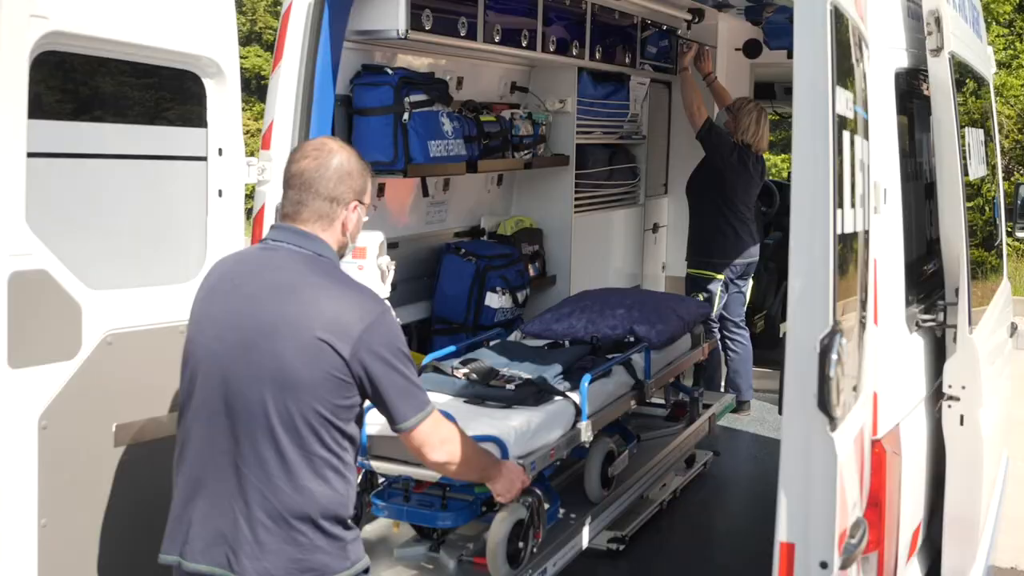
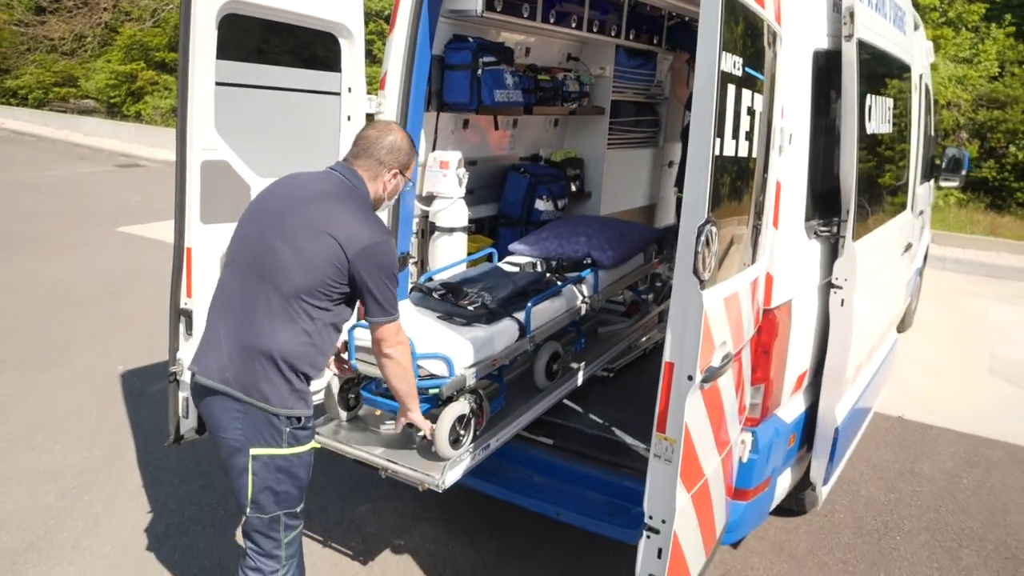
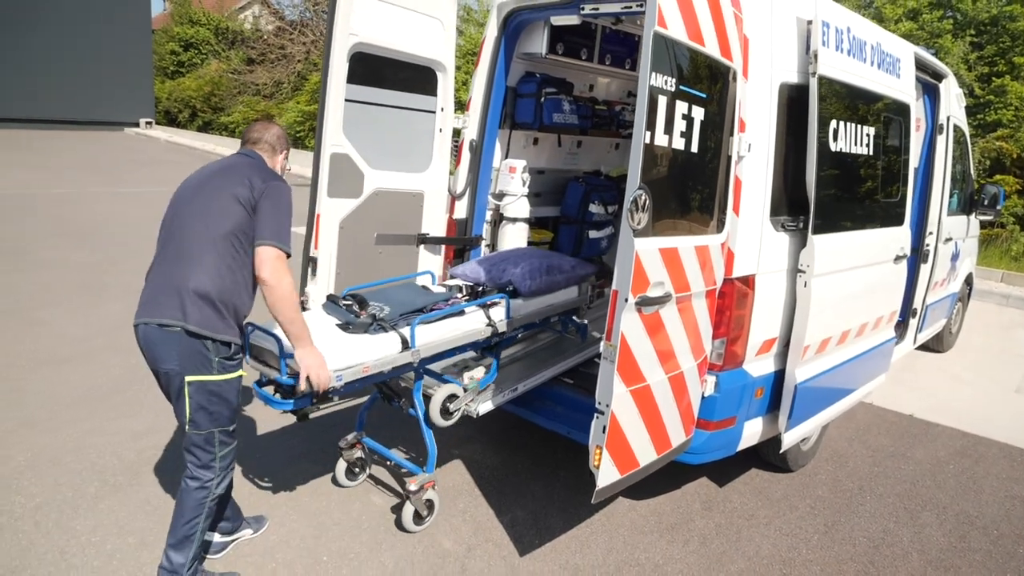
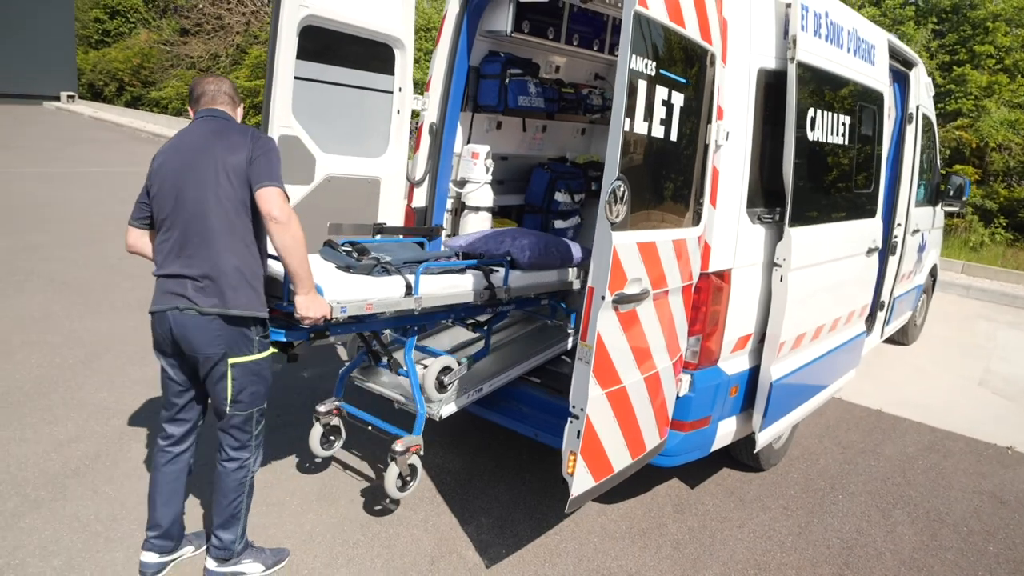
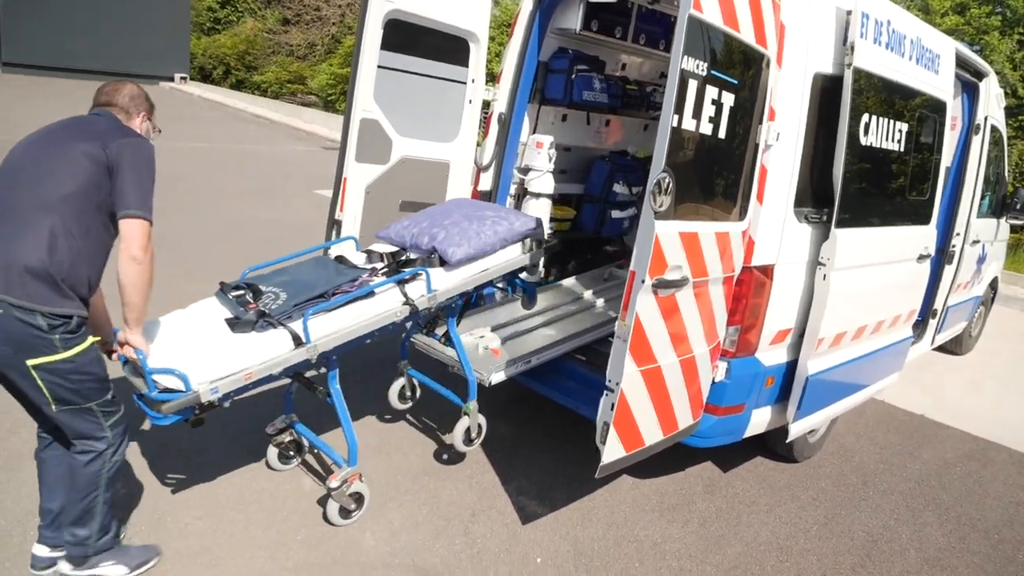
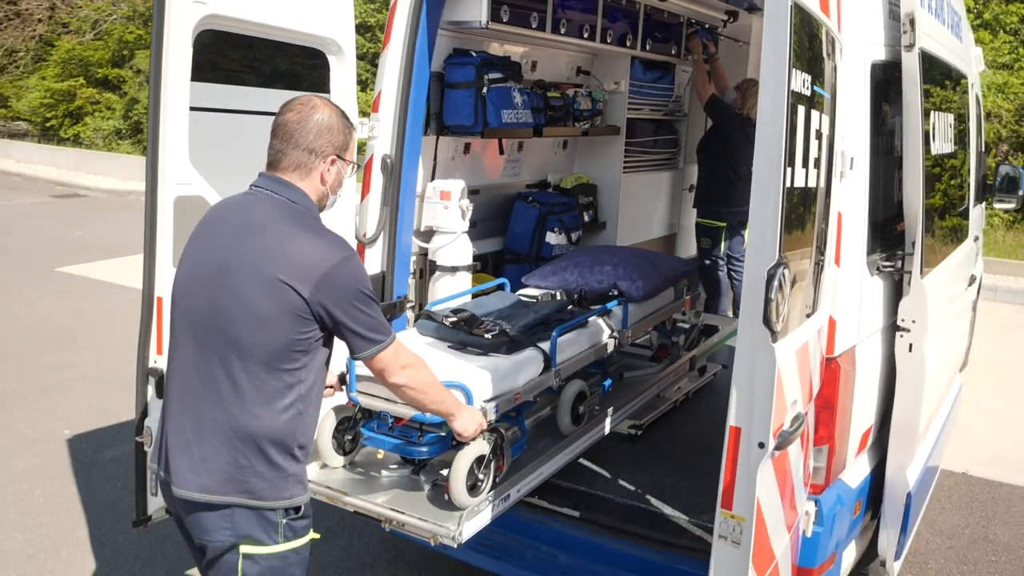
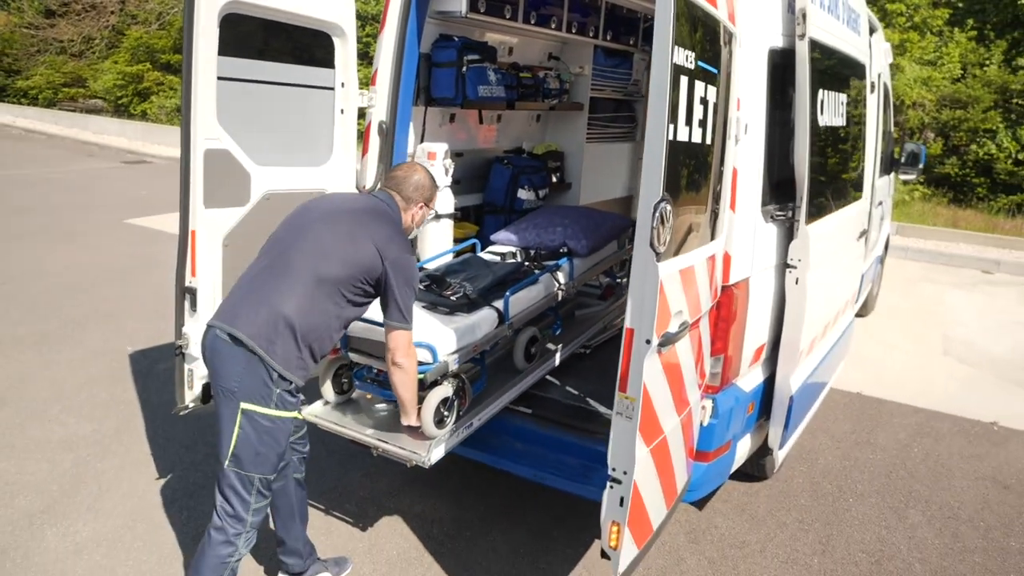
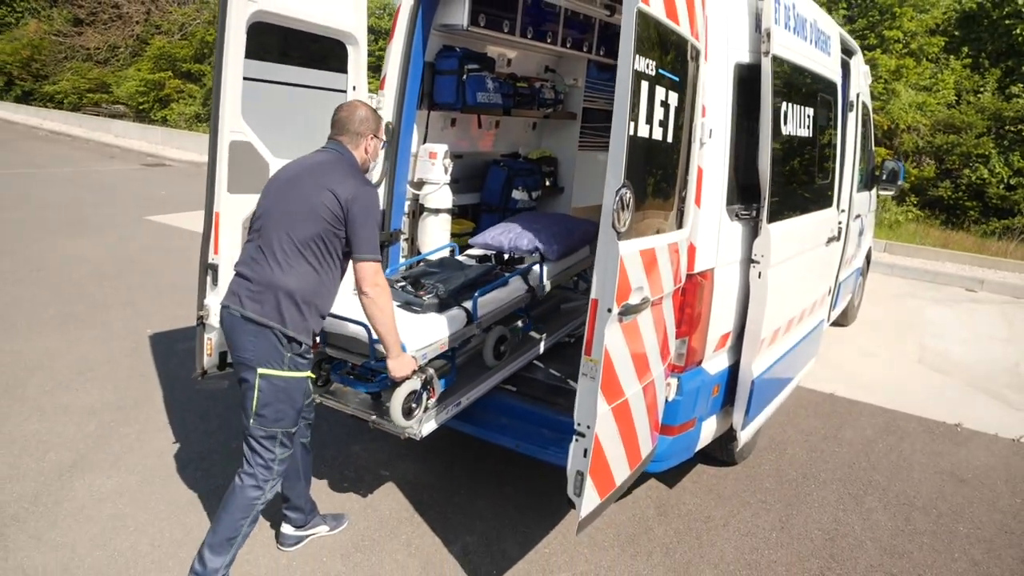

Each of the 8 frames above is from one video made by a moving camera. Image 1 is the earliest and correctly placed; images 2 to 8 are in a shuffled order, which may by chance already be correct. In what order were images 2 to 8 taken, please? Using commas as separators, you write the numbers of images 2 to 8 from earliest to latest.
6, 2, 7, 8, 4, 3, 5
